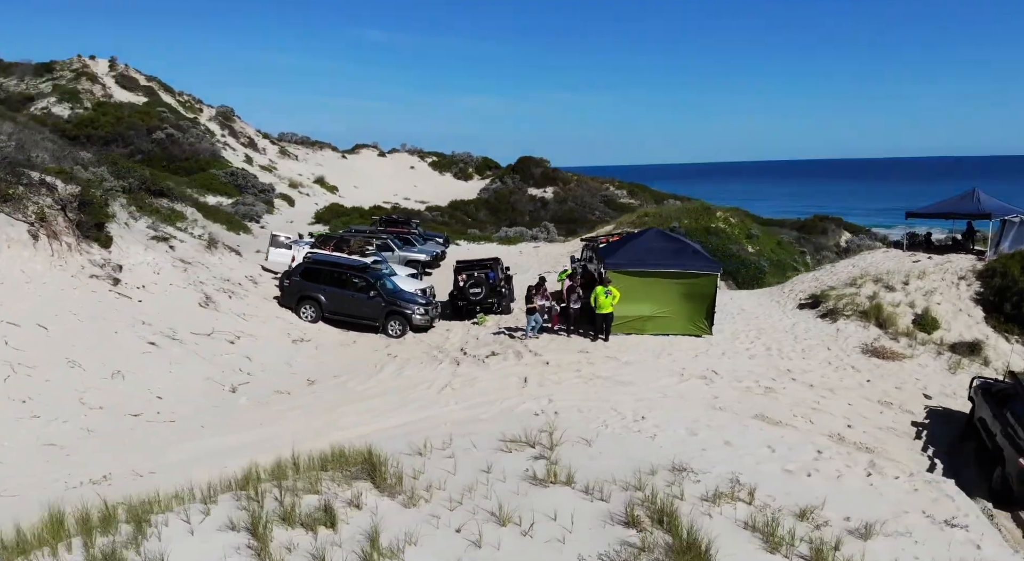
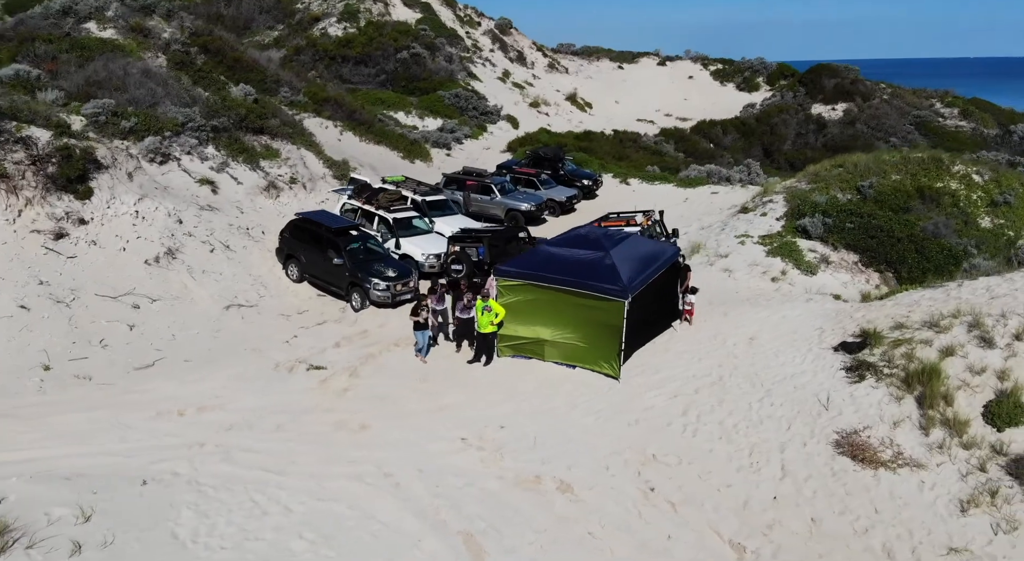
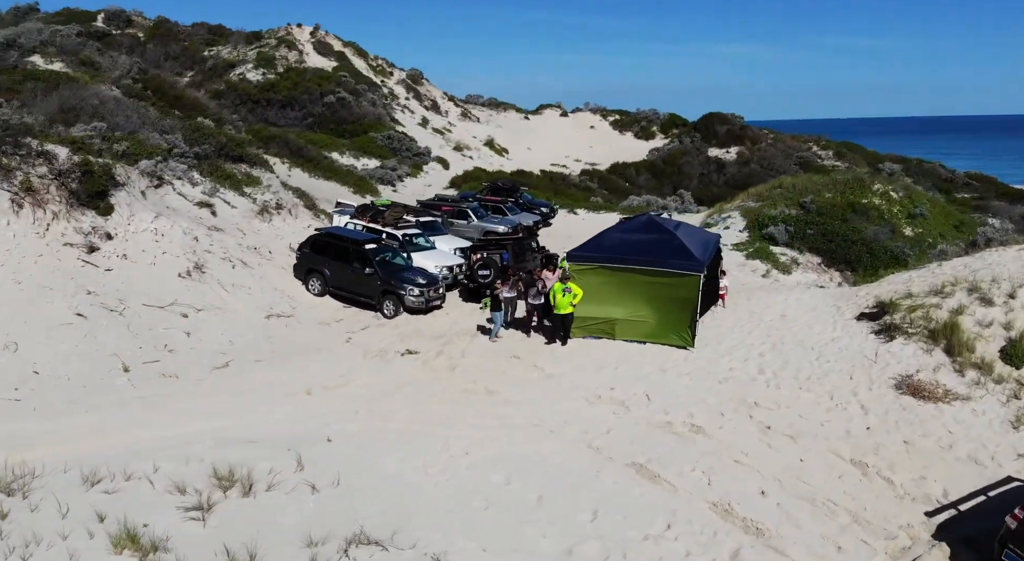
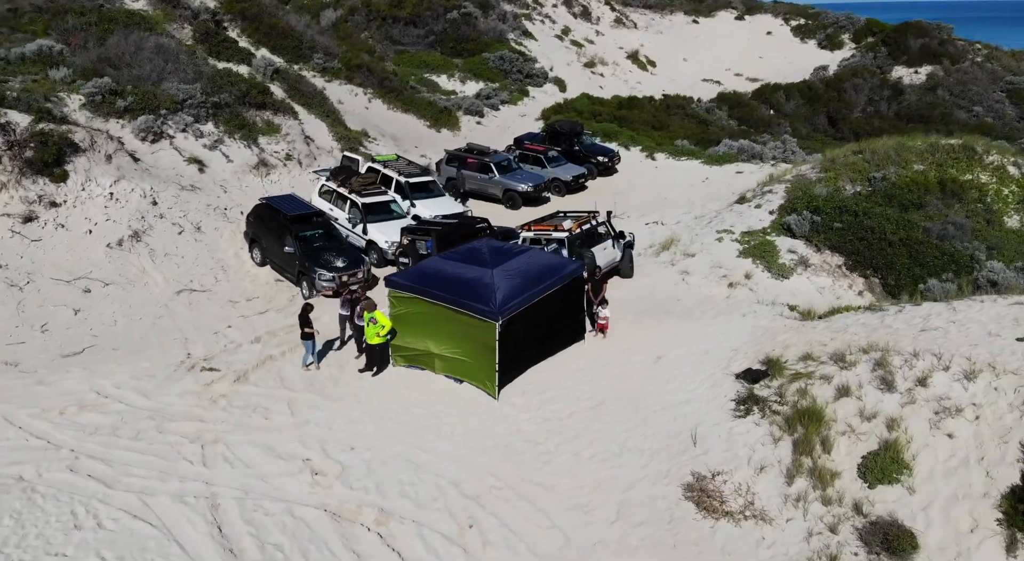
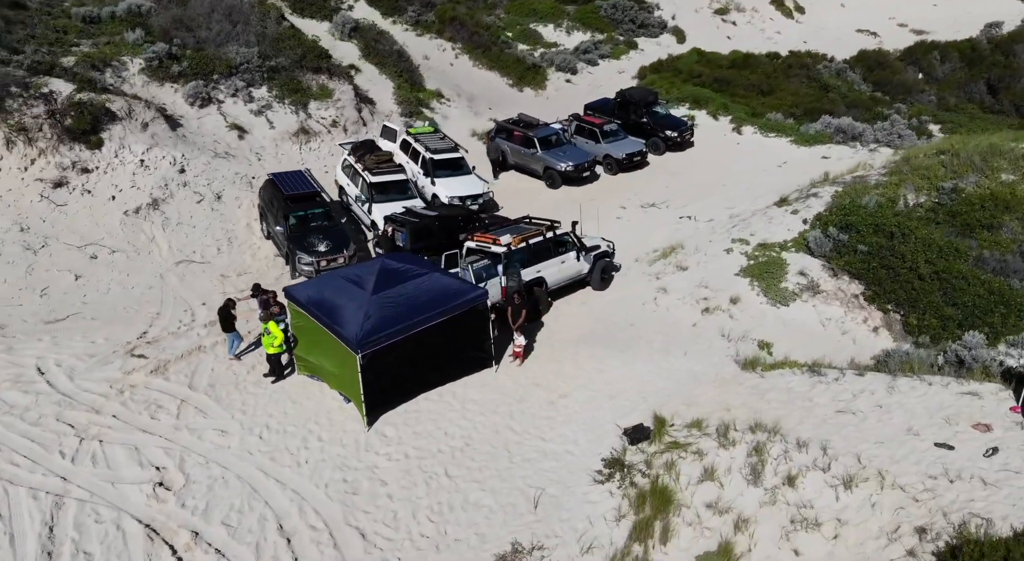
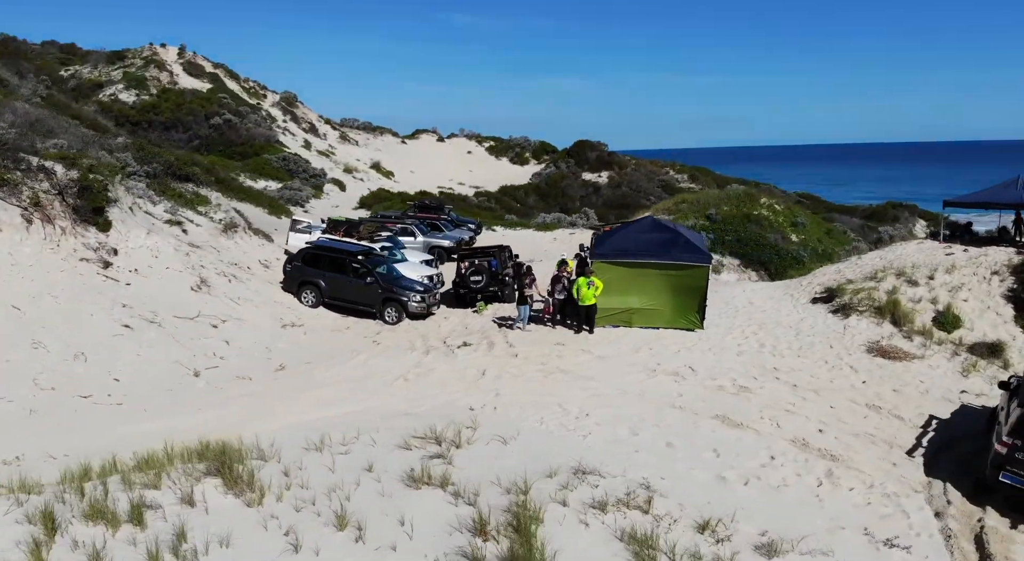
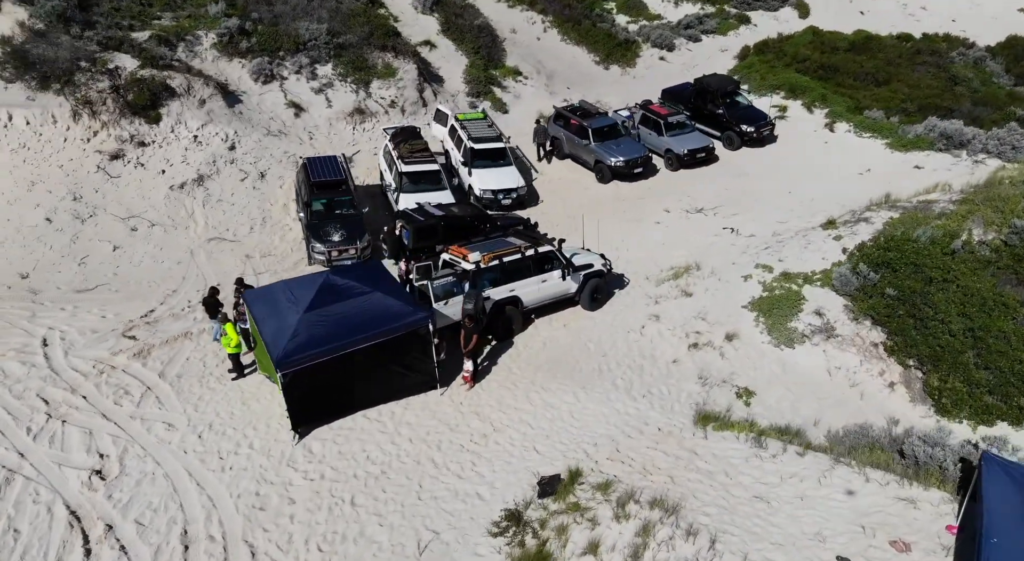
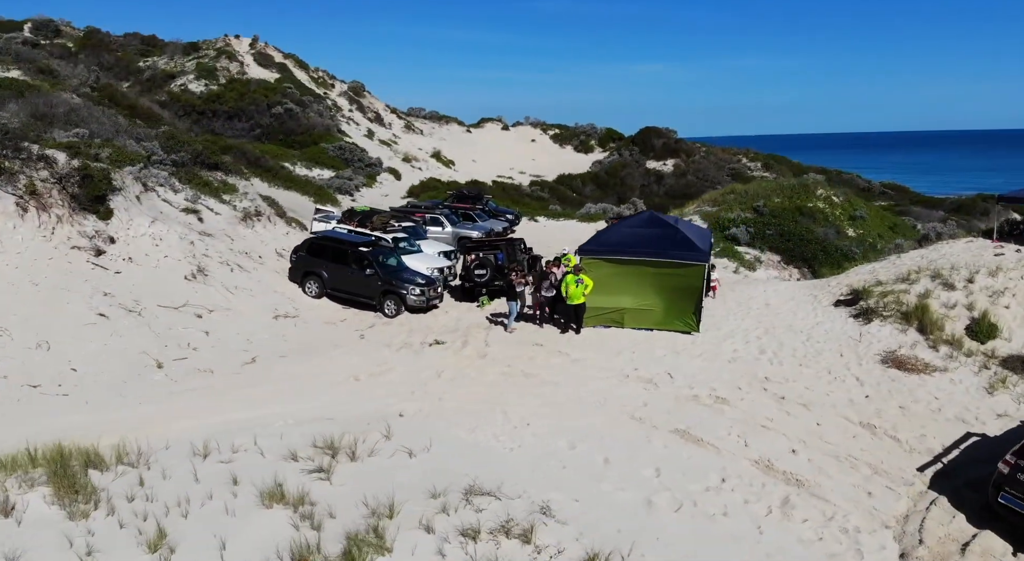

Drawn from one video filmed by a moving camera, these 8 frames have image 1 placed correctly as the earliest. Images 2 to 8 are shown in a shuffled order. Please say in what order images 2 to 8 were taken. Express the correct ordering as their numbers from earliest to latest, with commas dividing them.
6, 8, 3, 2, 4, 5, 7
